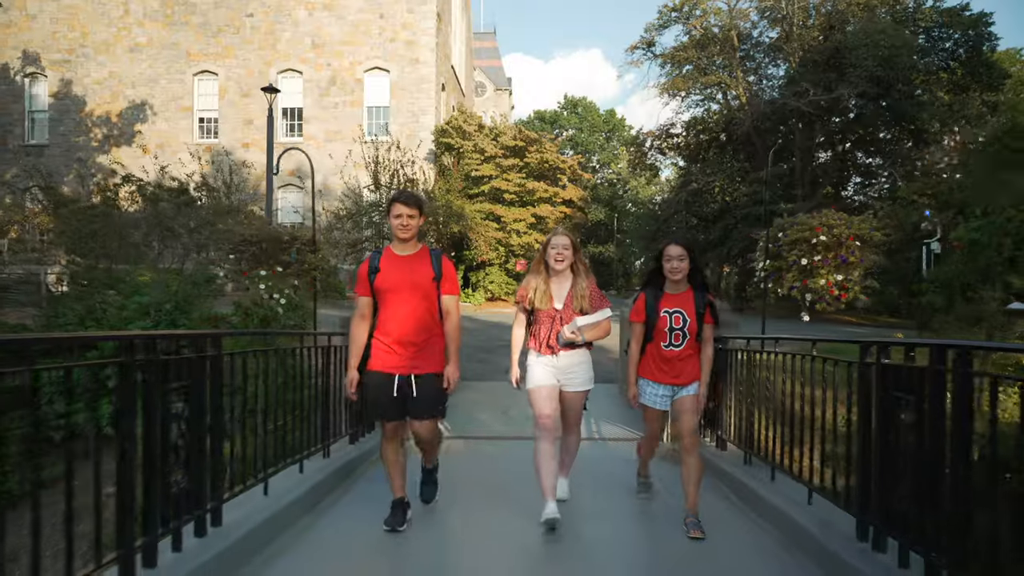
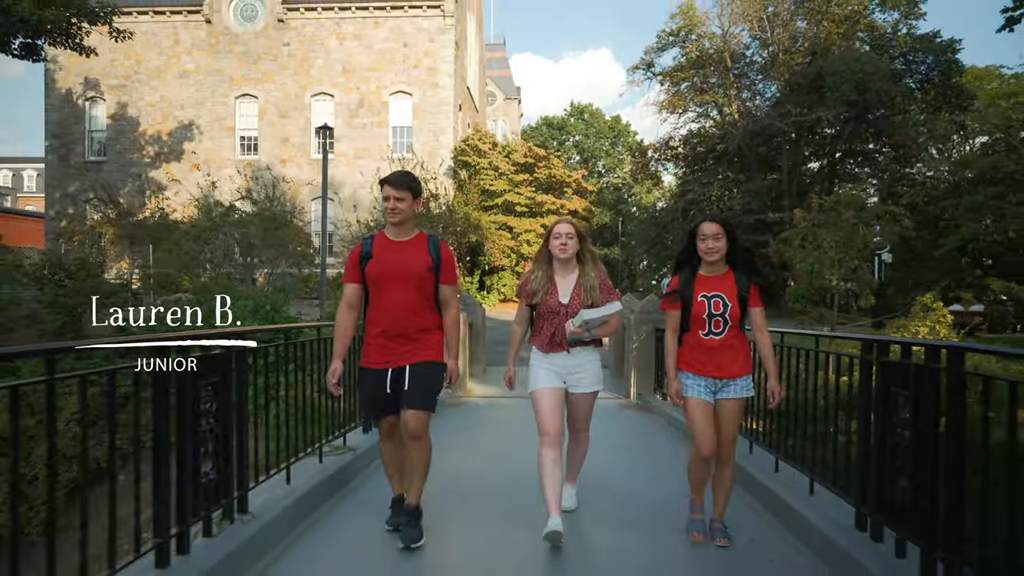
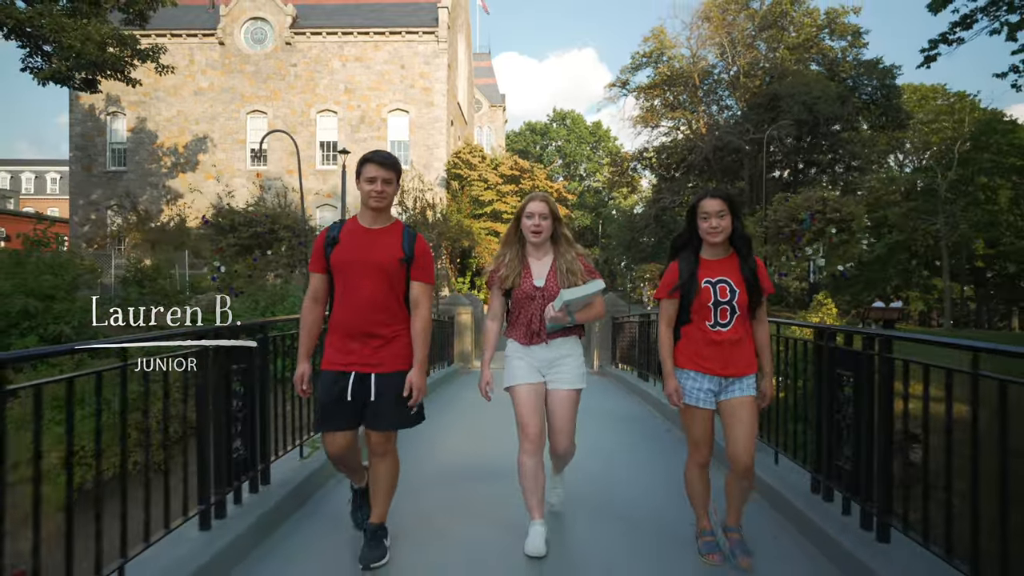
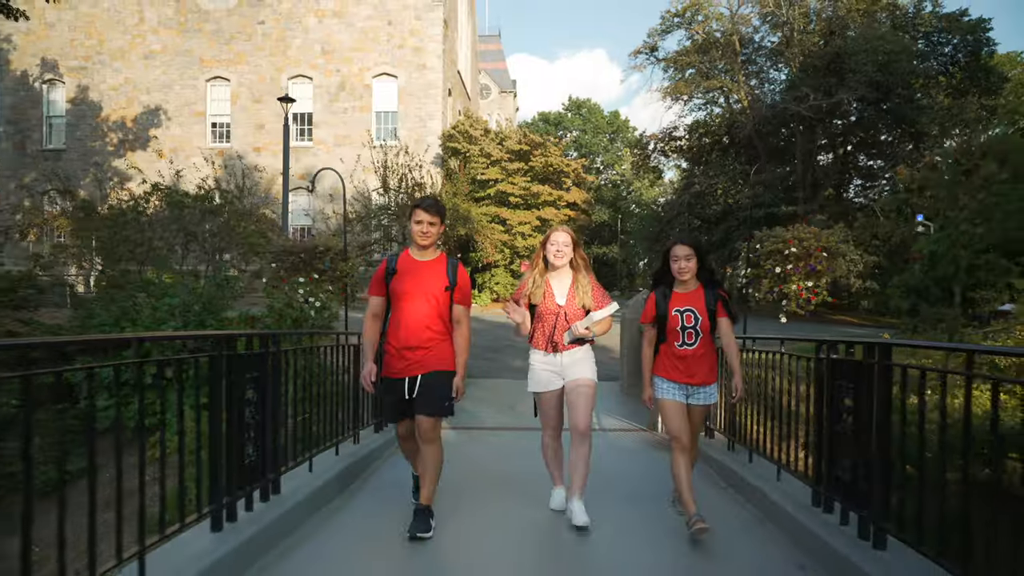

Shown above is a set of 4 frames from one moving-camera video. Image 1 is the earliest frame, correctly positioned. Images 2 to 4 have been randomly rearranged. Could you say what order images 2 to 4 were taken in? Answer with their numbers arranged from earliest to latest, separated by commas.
4, 2, 3
